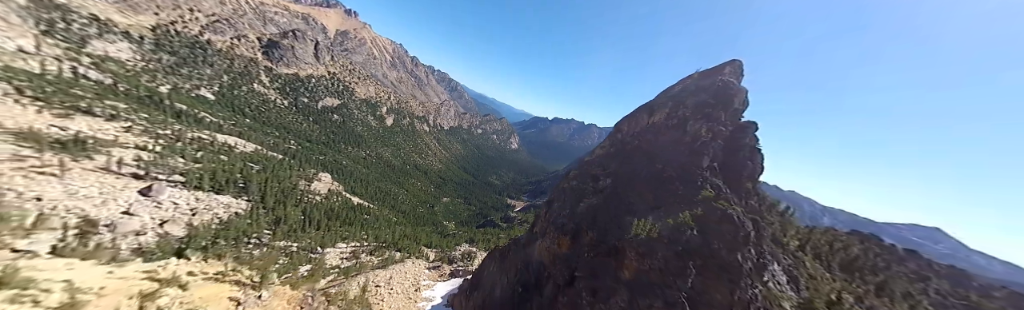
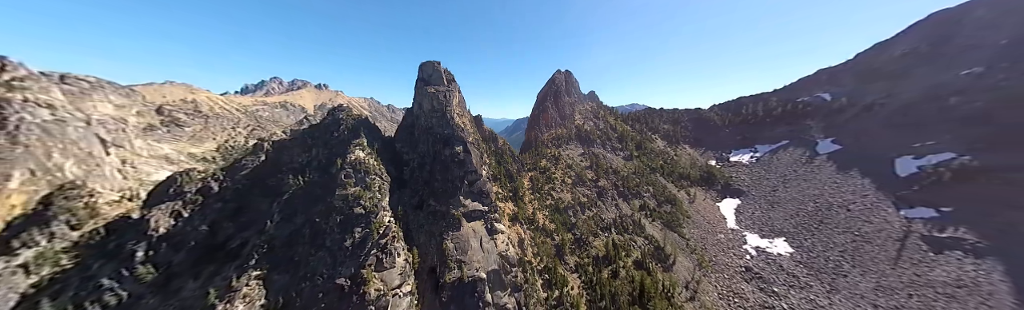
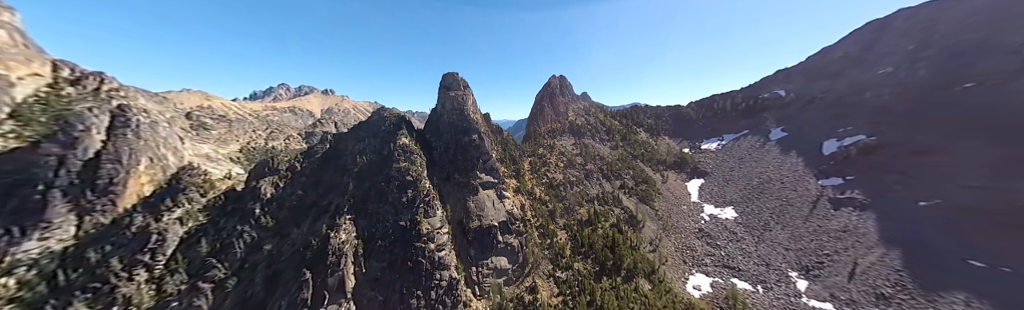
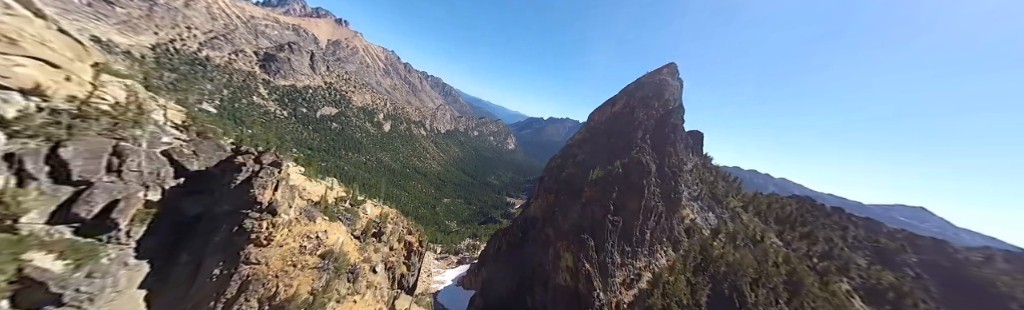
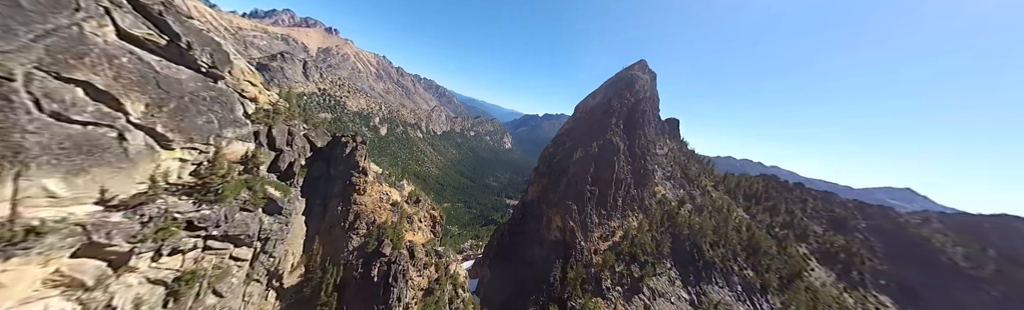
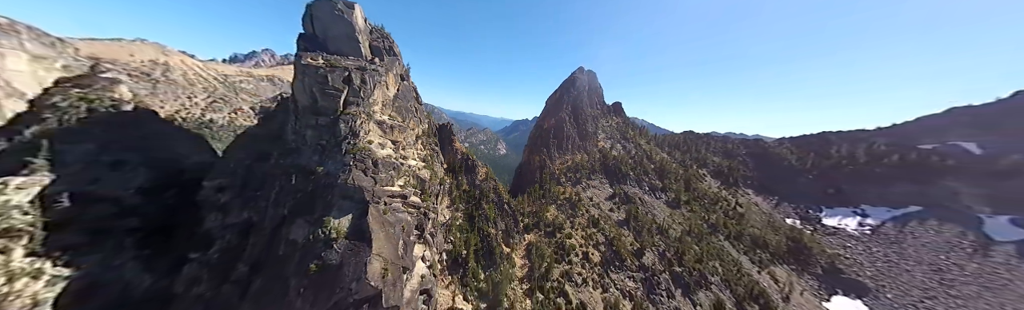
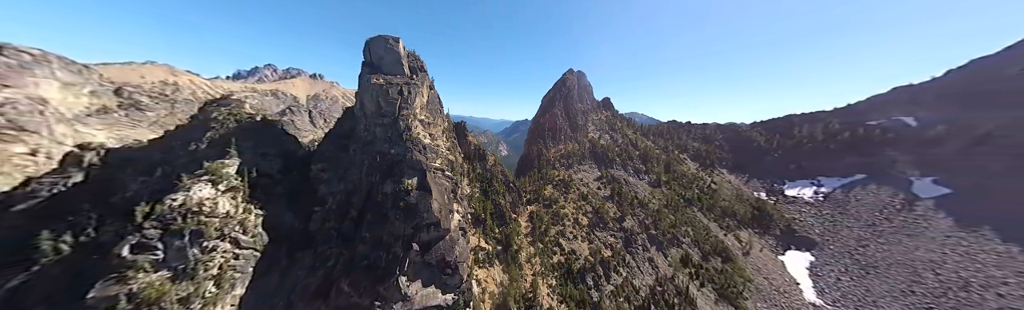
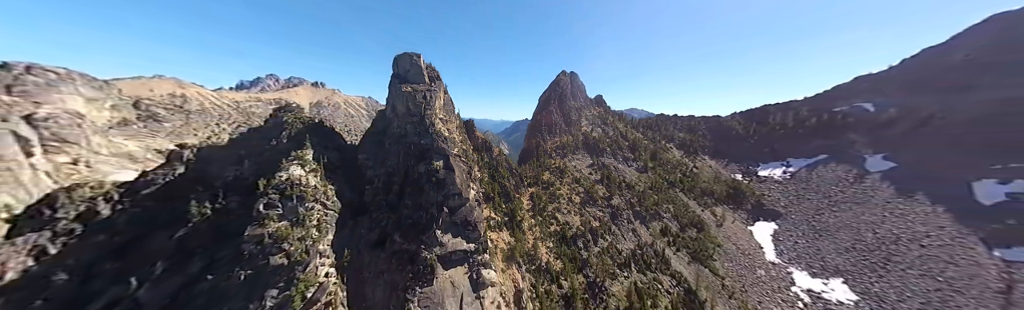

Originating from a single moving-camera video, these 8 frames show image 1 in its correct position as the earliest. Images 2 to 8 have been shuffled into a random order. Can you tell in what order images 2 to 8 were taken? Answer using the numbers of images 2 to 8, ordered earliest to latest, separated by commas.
4, 5, 6, 7, 8, 2, 3
